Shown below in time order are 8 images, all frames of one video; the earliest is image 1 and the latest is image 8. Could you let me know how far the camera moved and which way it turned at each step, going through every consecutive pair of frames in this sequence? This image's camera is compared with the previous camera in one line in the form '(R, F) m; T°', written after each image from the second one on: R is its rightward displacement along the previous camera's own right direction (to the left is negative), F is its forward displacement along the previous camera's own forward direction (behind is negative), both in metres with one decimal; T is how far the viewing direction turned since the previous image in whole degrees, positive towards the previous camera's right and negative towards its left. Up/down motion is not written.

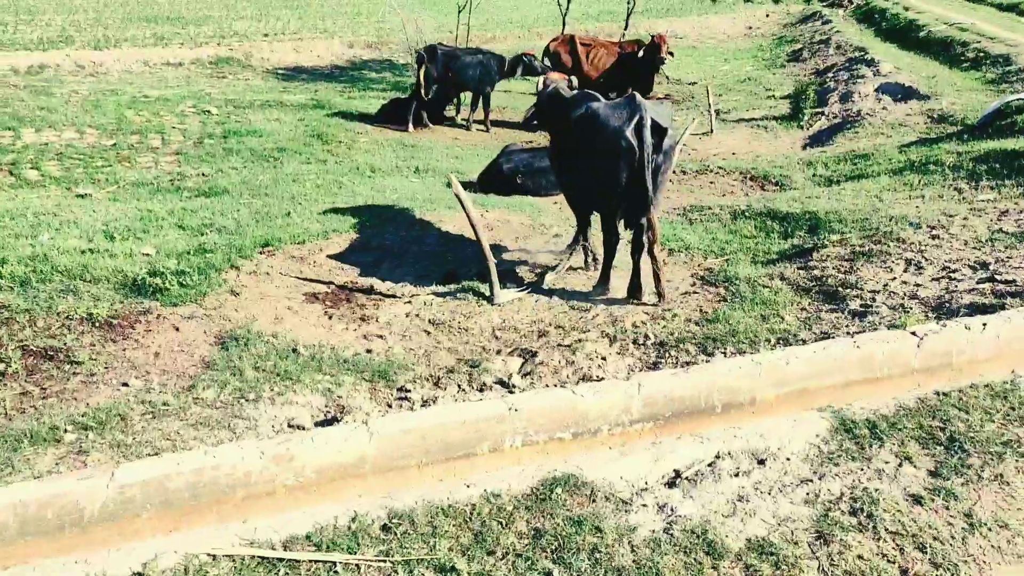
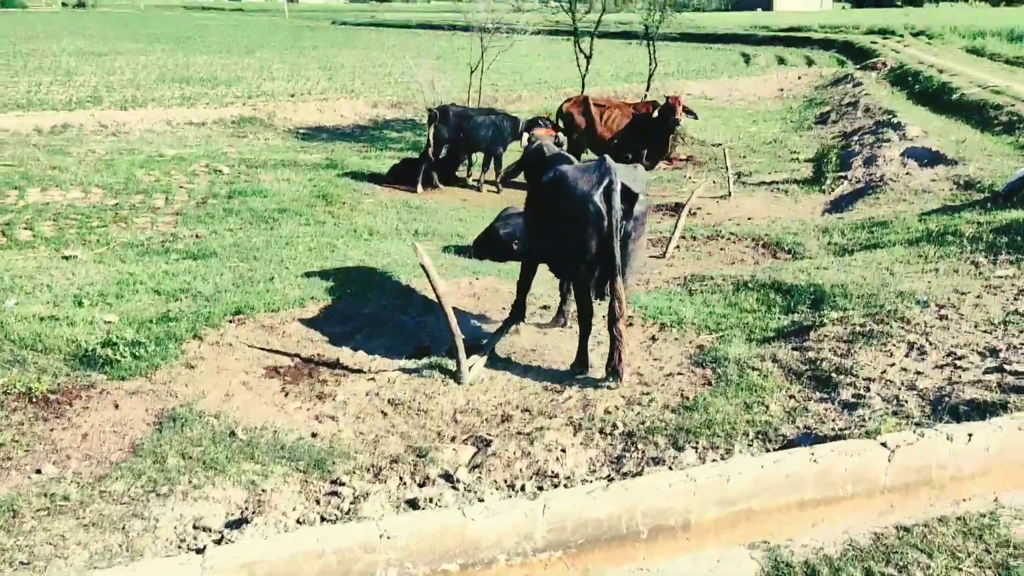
(+0.5, +0.4) m; -3°
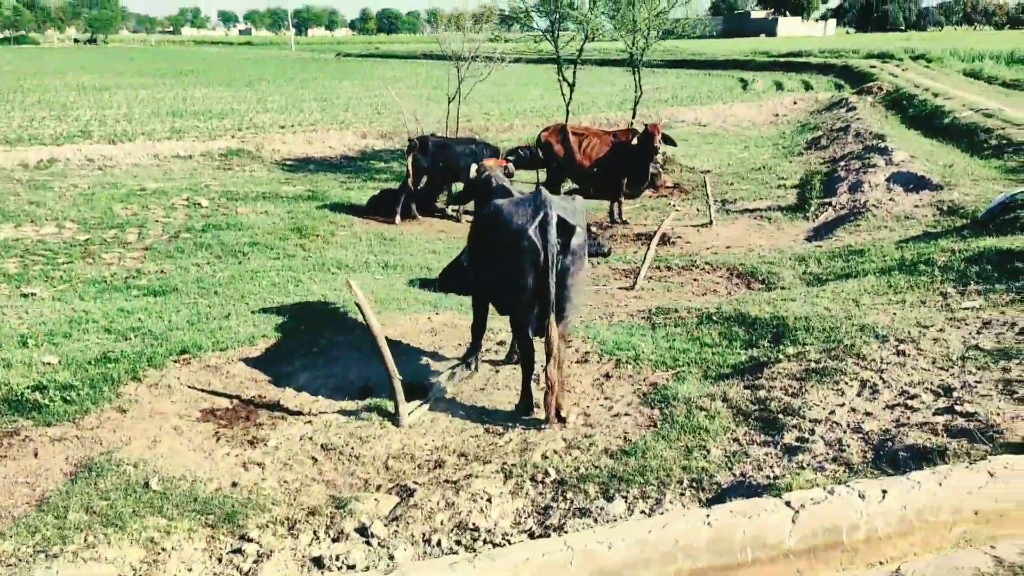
(+0.4, +0.2) m; 0°
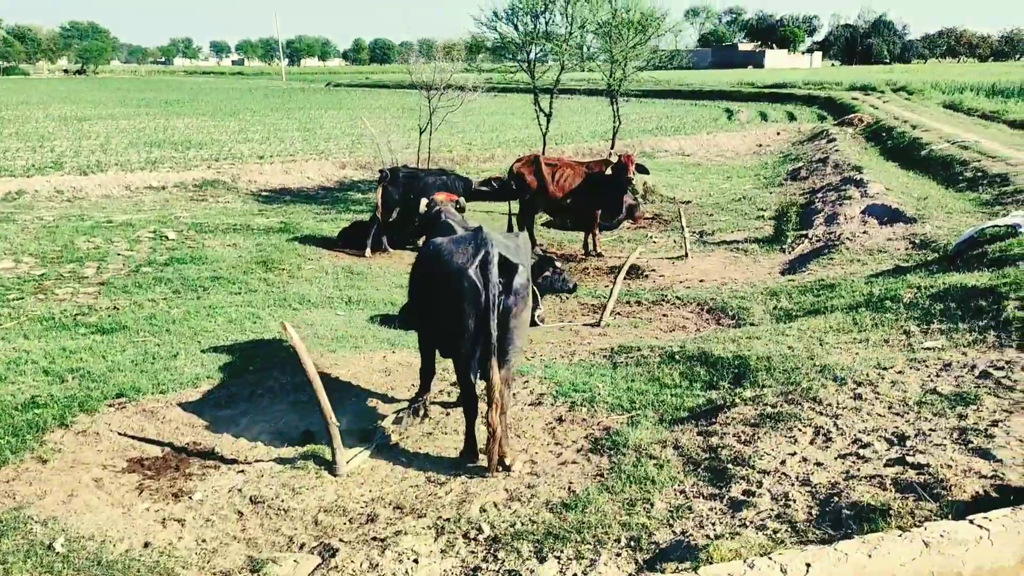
(+0.3, +0.2) m; +1°
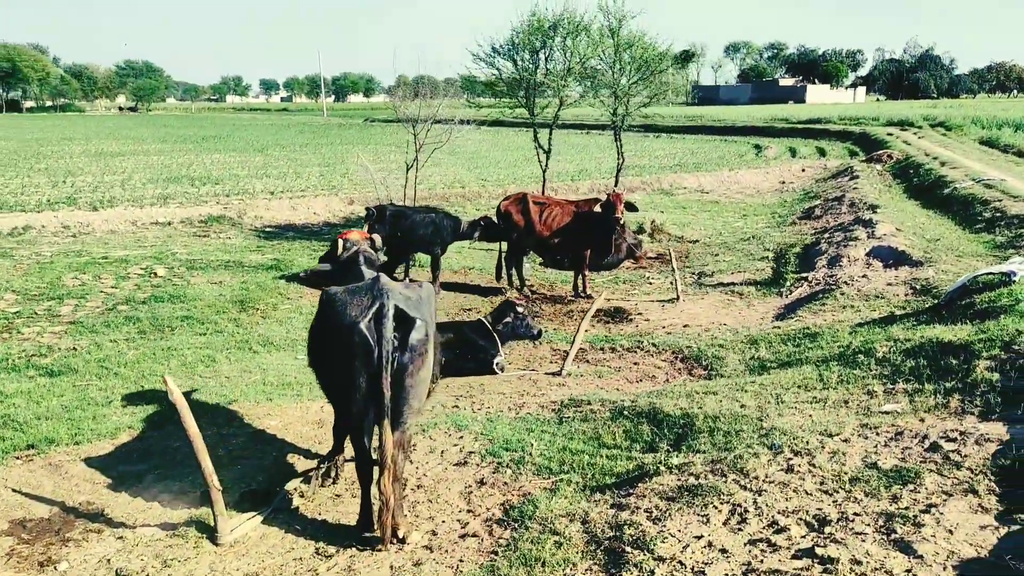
(+0.8, +0.4) m; -2°
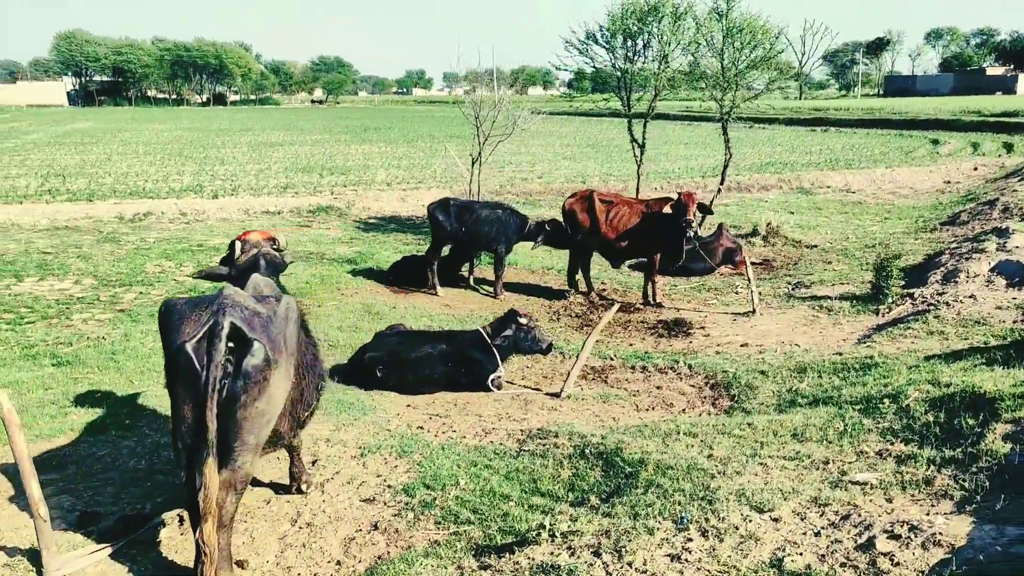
(+1.5, +1.0) m; -11°
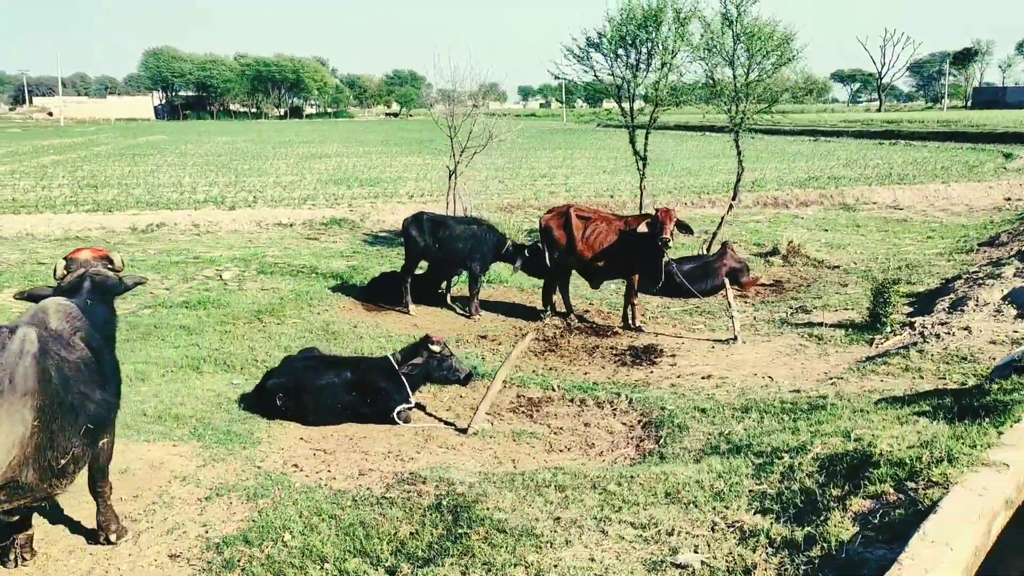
(+1.3, +0.7) m; -5°
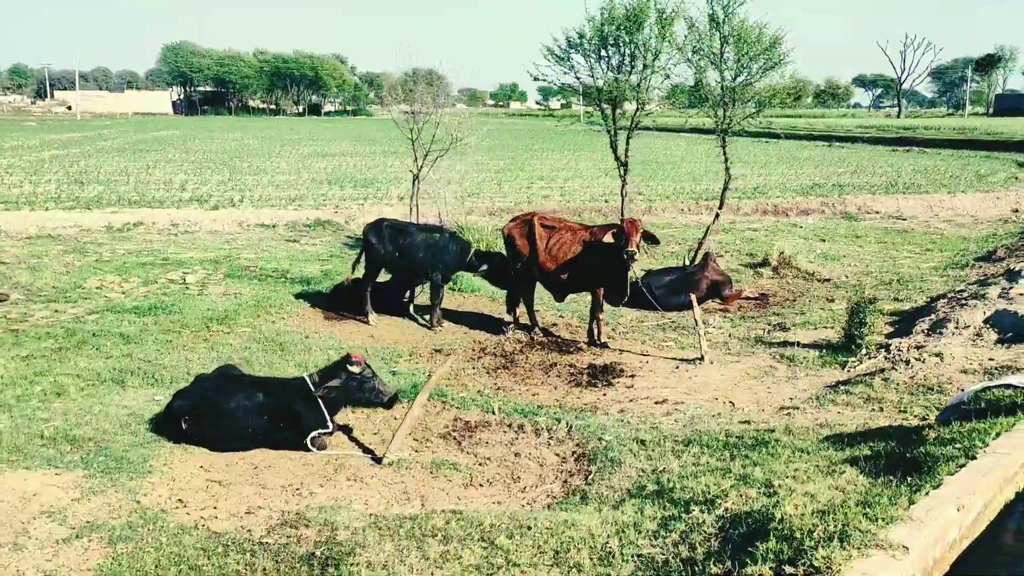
(+0.7, +0.5) m; -1°
